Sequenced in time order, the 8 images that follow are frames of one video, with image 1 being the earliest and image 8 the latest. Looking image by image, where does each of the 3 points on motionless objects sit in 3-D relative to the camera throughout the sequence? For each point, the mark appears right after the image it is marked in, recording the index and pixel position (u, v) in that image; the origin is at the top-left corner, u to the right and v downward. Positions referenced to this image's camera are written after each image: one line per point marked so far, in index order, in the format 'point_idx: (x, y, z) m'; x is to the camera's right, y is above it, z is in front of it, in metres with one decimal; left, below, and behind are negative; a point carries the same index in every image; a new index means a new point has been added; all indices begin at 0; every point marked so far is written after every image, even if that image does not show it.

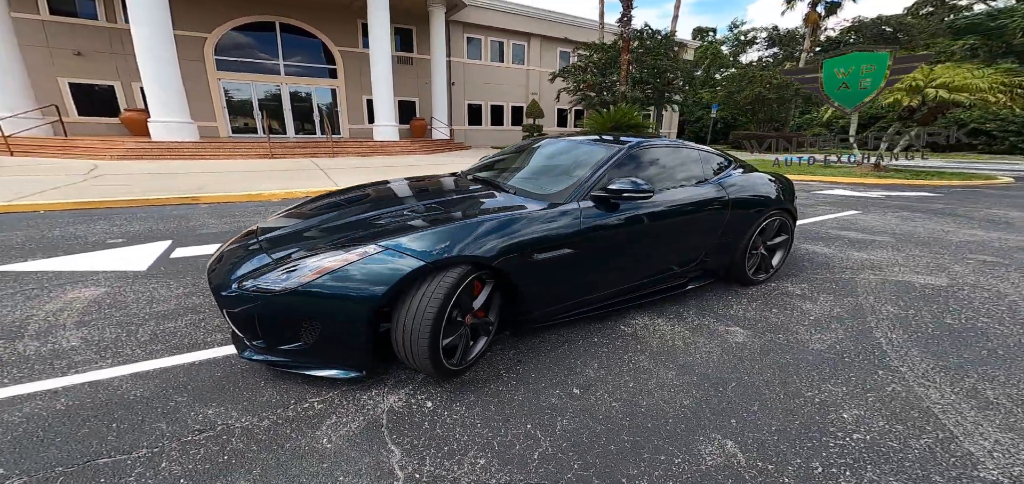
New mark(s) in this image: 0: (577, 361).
0: (+0.3, -0.7, +2.3) m
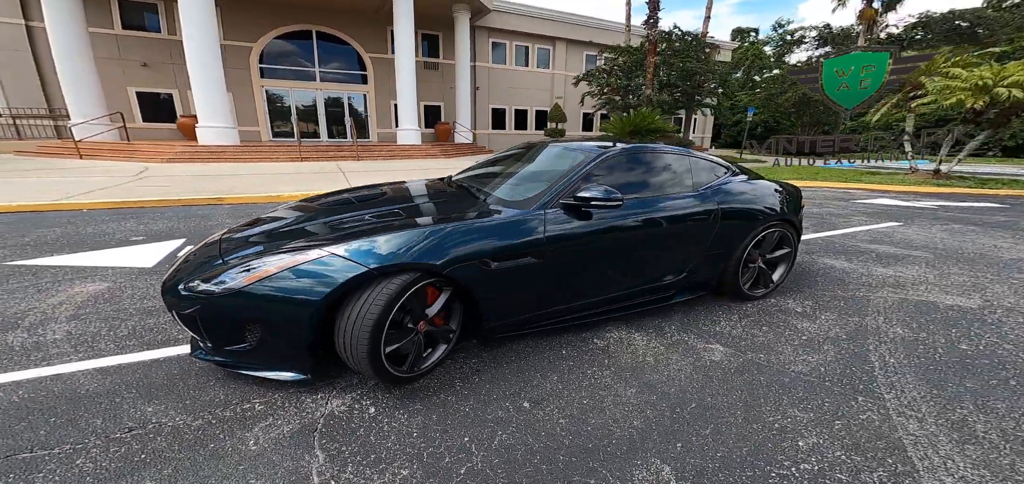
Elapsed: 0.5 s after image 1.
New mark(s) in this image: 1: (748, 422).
0: (+0.1, -0.7, +2.2) m
1: (+1.0, -0.8, +1.8) m
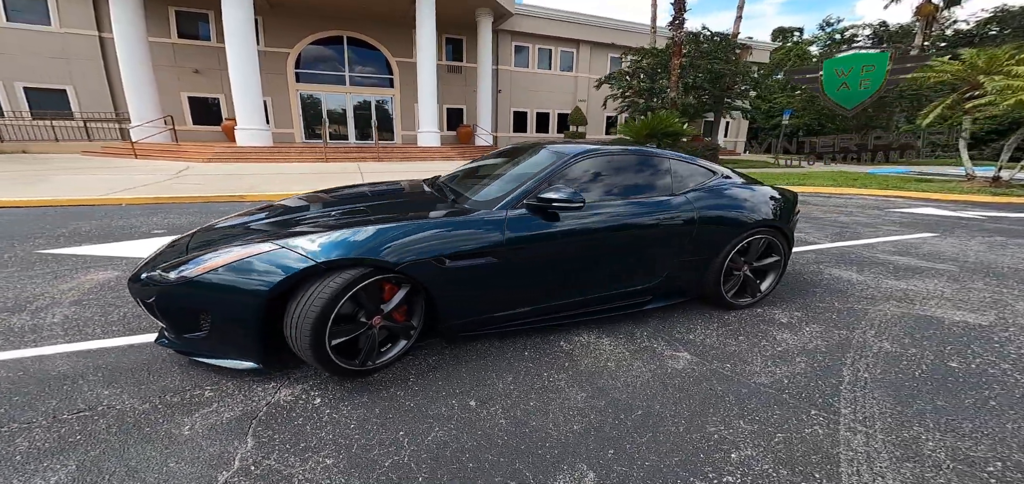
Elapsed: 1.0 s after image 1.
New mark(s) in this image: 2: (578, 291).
0: (-0.1, -0.7, +2.2) m
1: (+0.7, -0.8, +1.8) m
2: (+0.4, -0.3, +2.7) m
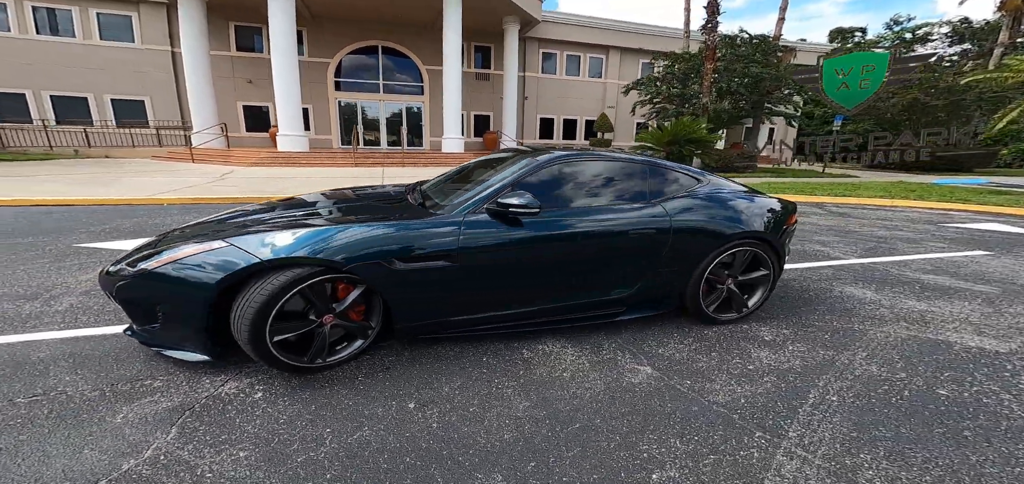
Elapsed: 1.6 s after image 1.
0: (-0.4, -0.7, +2.2) m
1: (+0.4, -0.9, +1.7) m
2: (+0.2, -0.4, +2.6) m
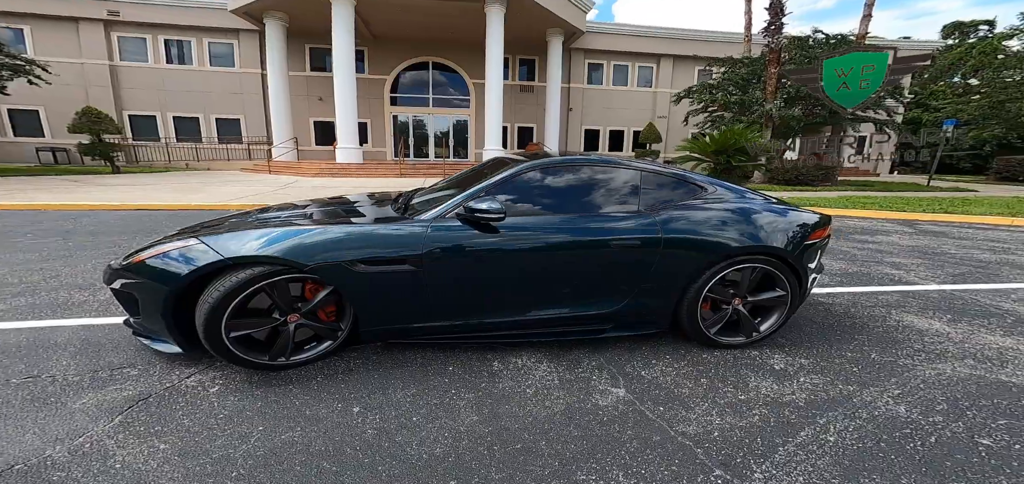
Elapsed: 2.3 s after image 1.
0: (-0.6, -0.7, +2.2) m
1: (+0.1, -0.9, +1.6) m
2: (0.0, -0.4, +2.5) m
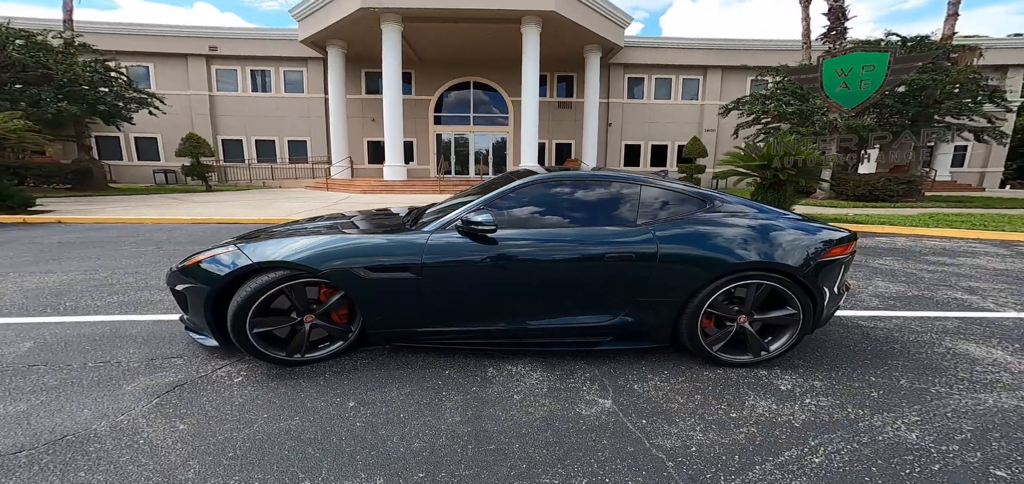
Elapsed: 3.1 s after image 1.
0: (-0.6, -0.8, +2.3) m
1: (0.0, -0.9, +1.6) m
2: (0.0, -0.5, +2.6) m
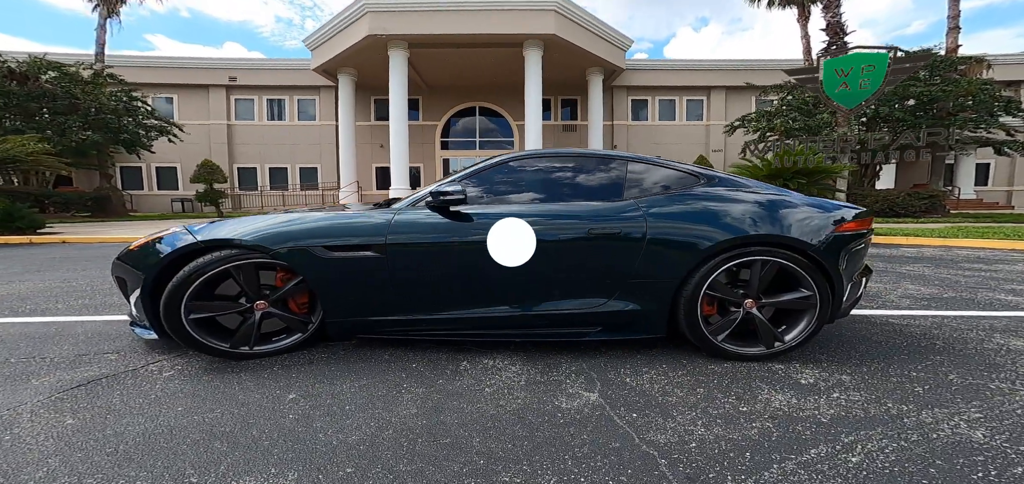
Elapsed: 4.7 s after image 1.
0: (-0.8, -0.7, +2.0) m
1: (-0.1, -0.7, +1.3) m
2: (-0.1, -0.3, +2.3) m
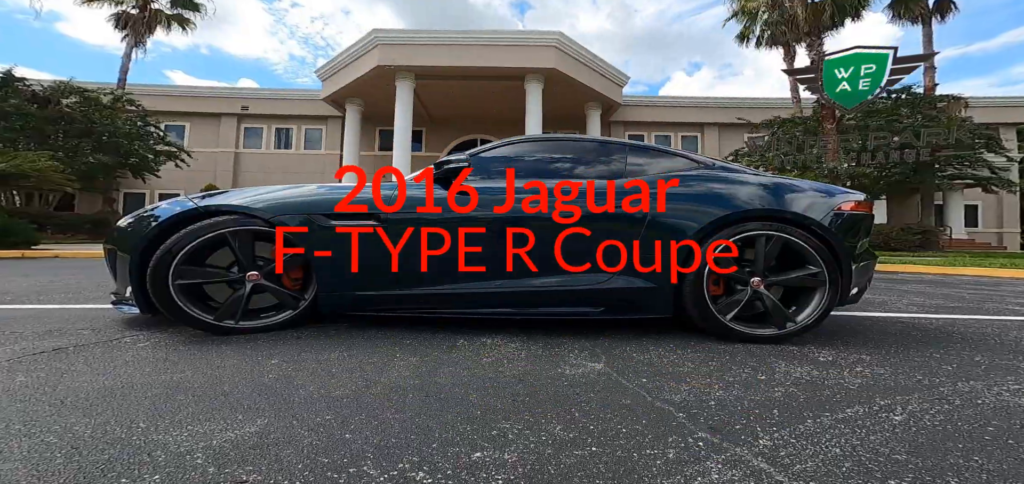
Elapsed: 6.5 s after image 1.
0: (-0.8, -0.5, +1.9) m
1: (-0.1, -0.5, +1.1) m
2: (-0.1, -0.2, +2.1) m
